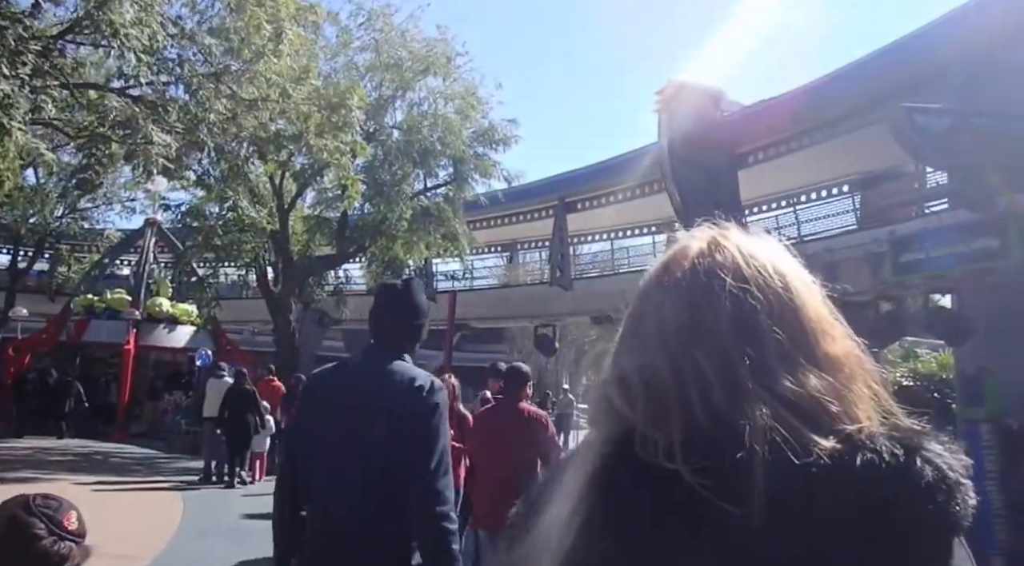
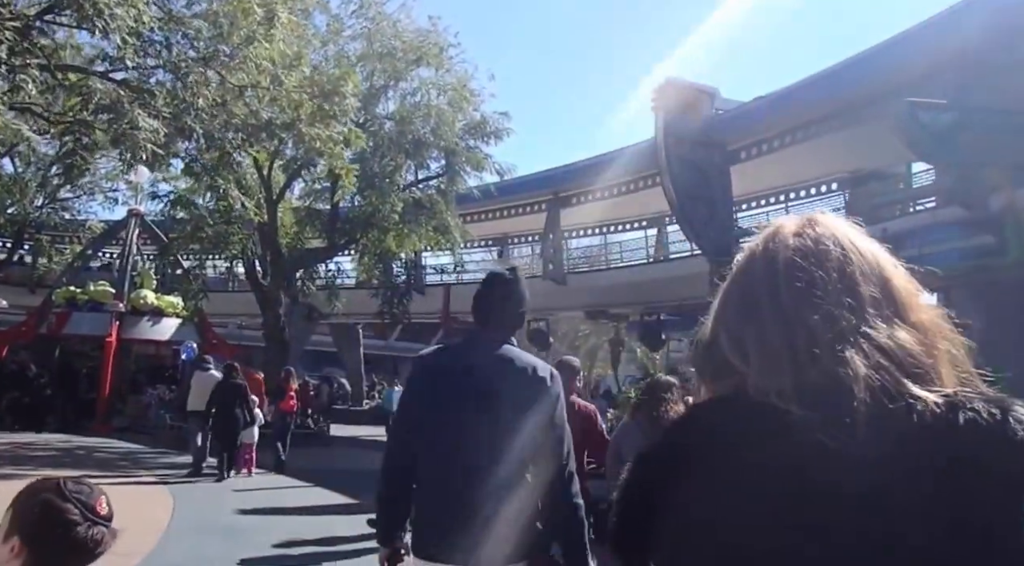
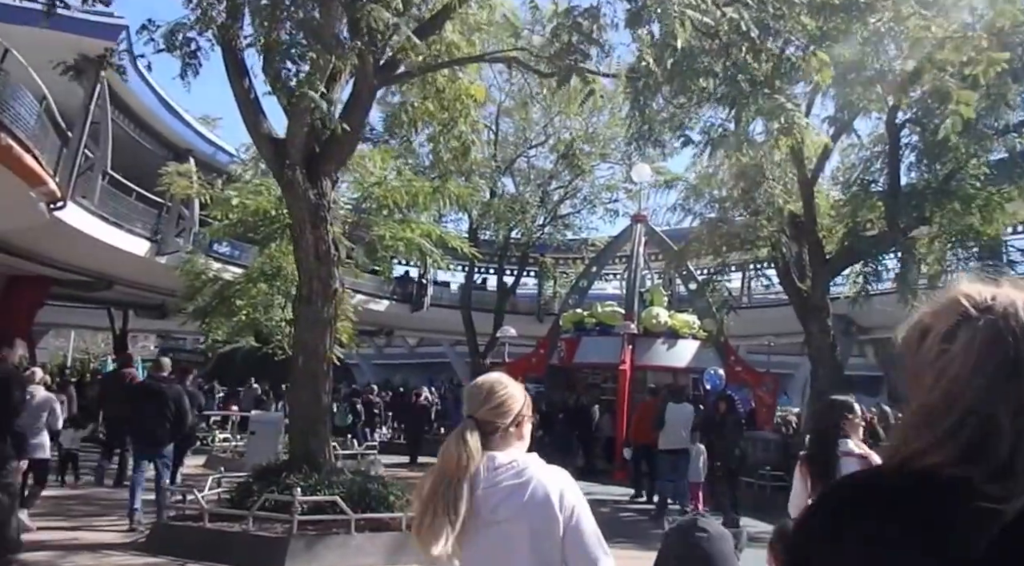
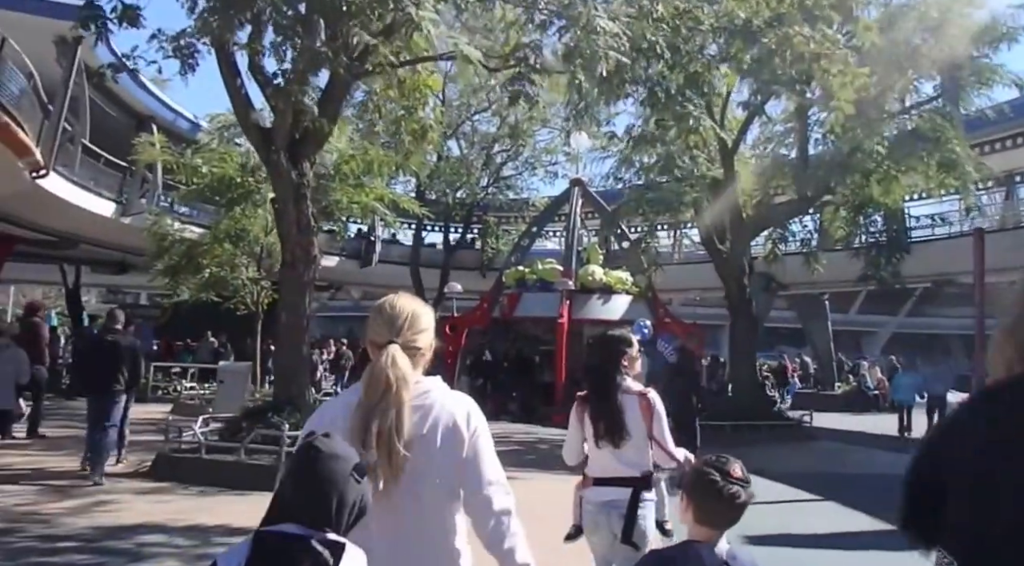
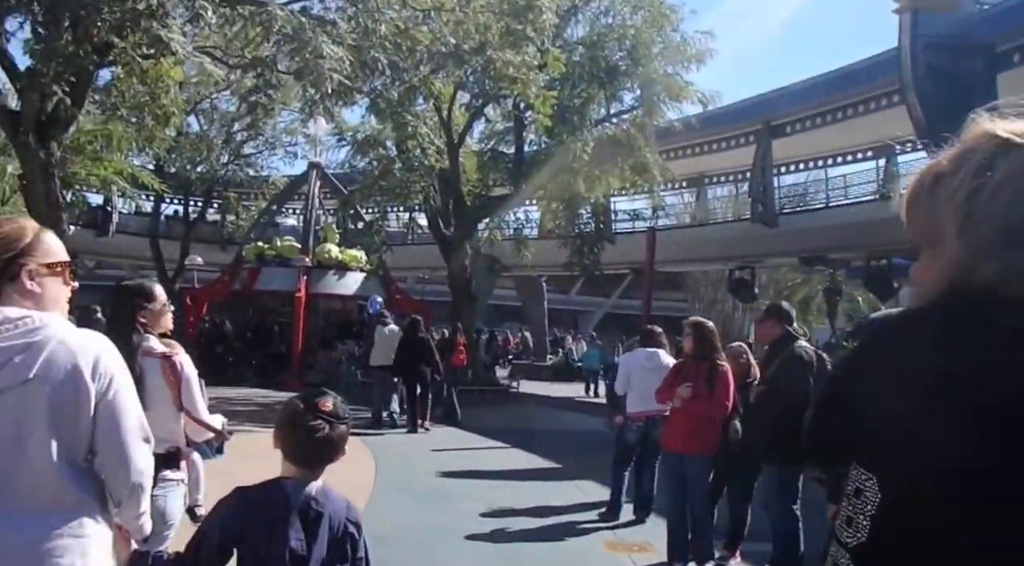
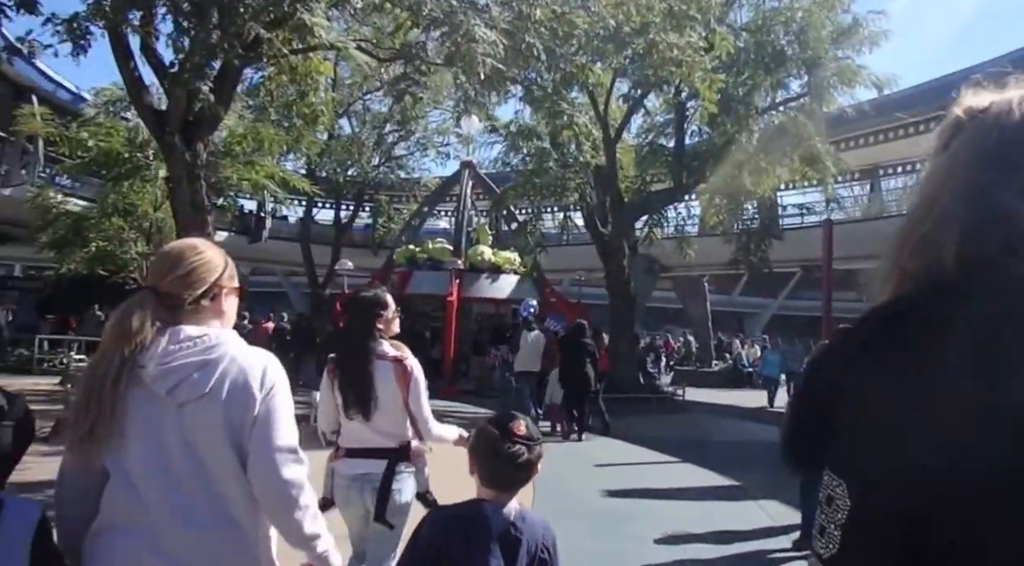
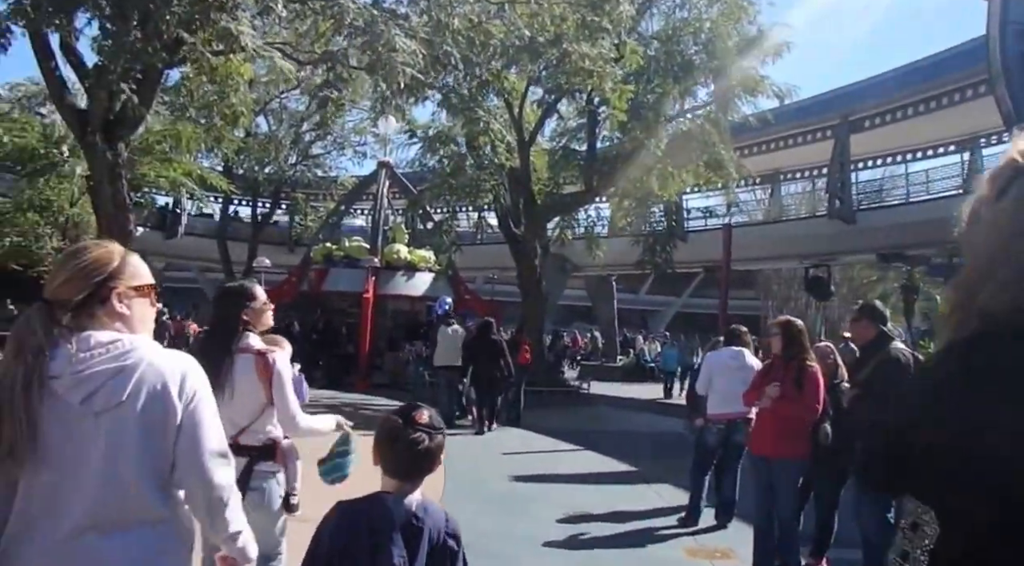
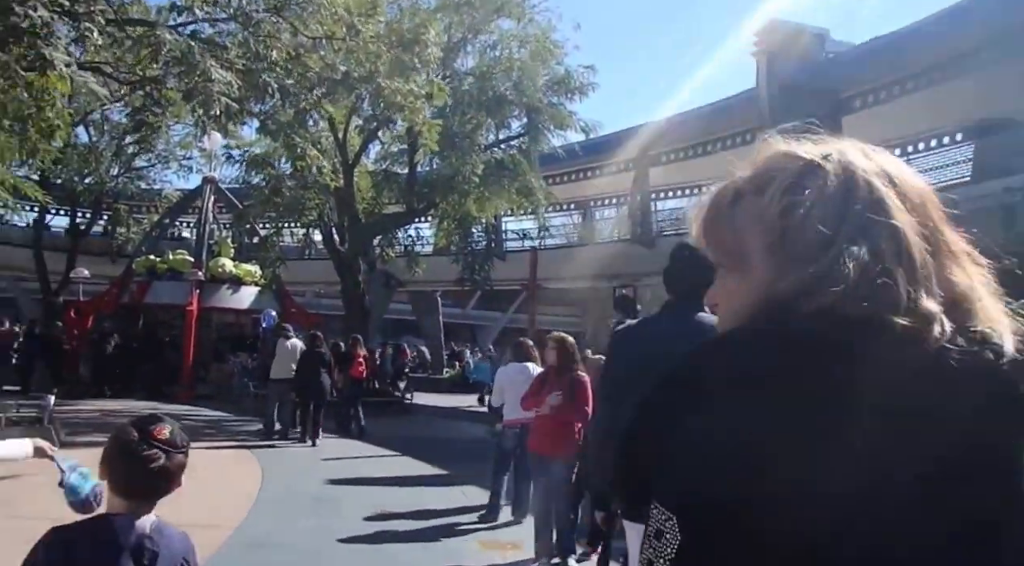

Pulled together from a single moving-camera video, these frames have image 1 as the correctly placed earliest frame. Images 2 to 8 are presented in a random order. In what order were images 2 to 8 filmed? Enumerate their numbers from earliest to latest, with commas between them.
2, 8, 5, 7, 6, 4, 3
